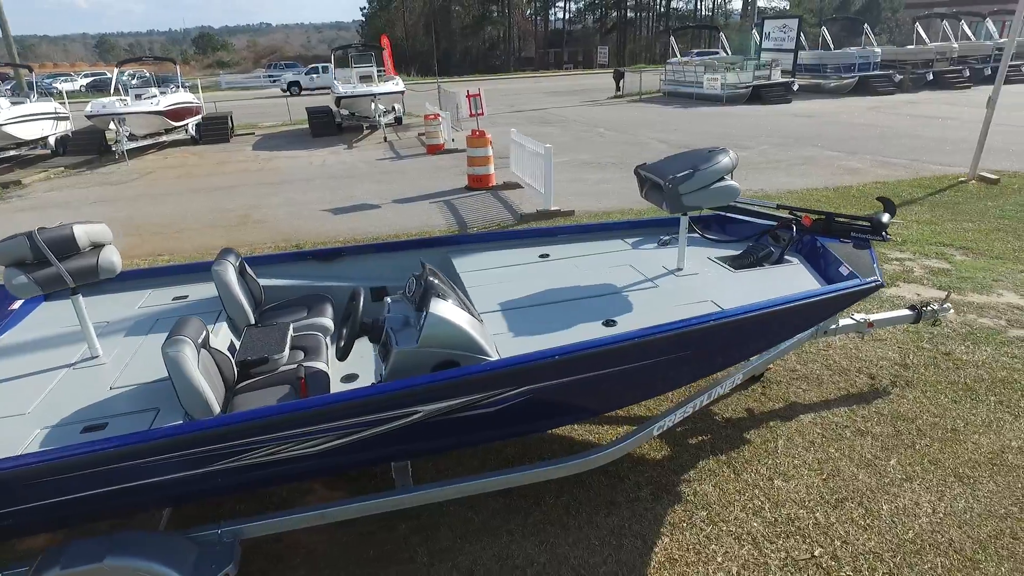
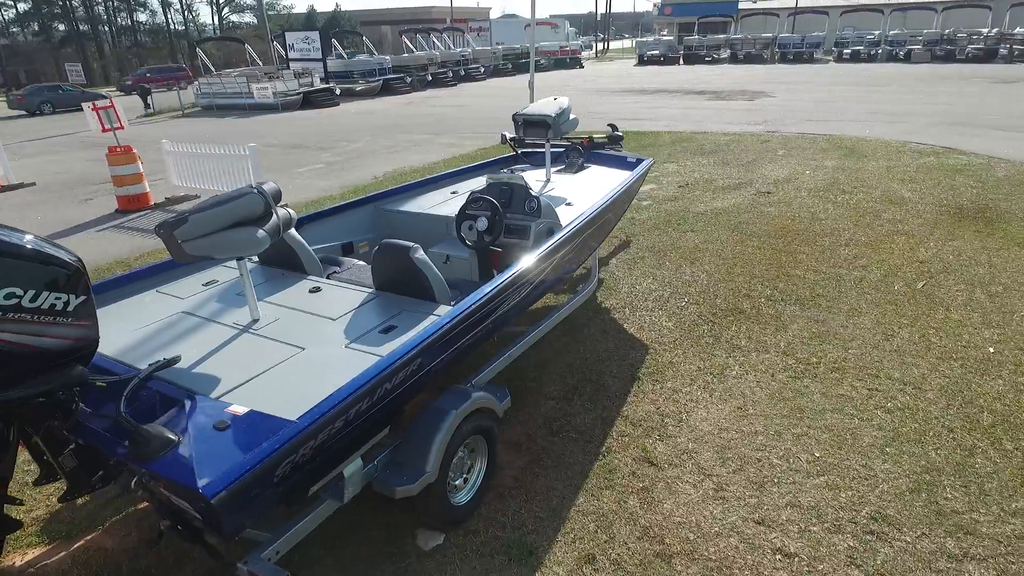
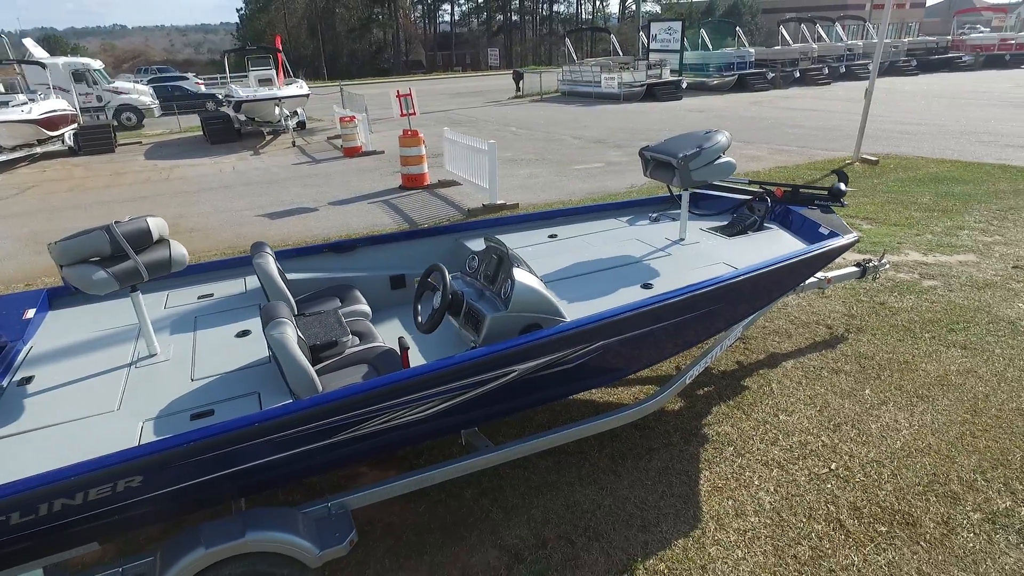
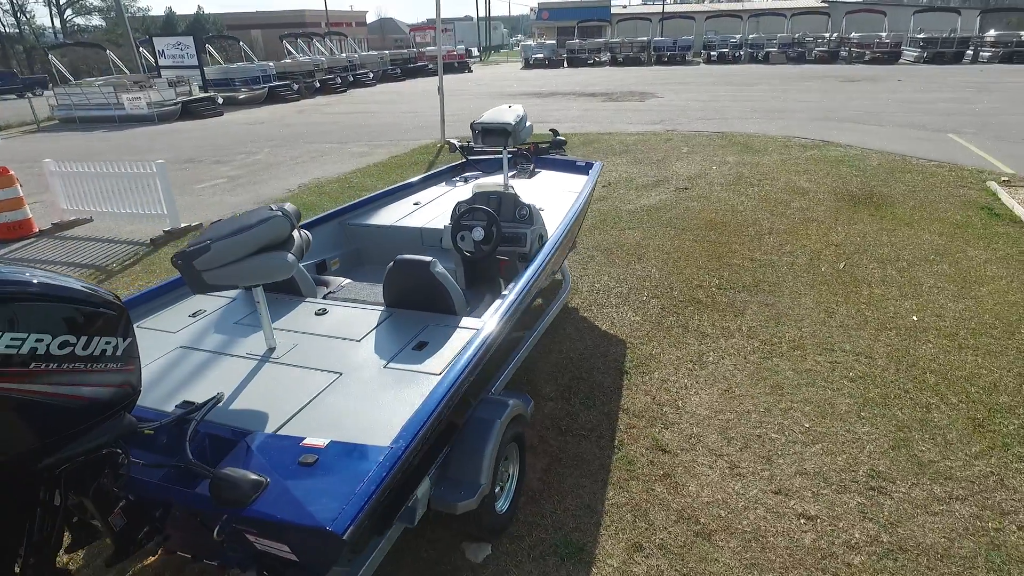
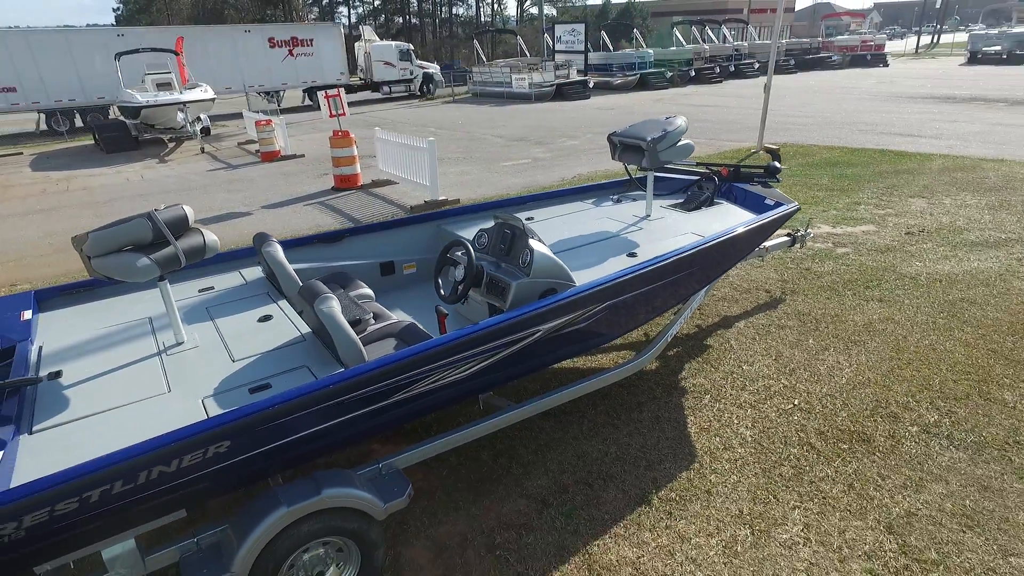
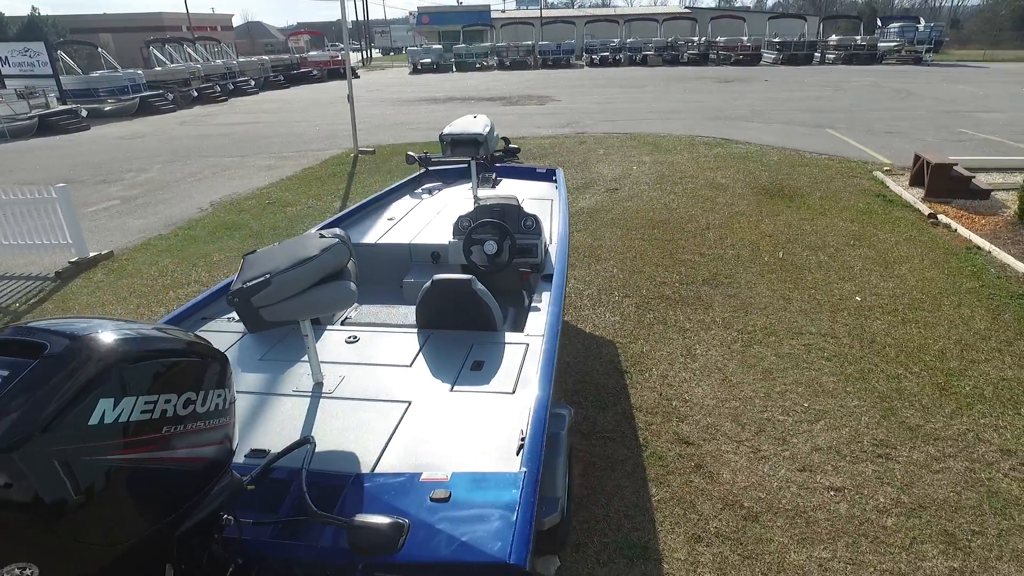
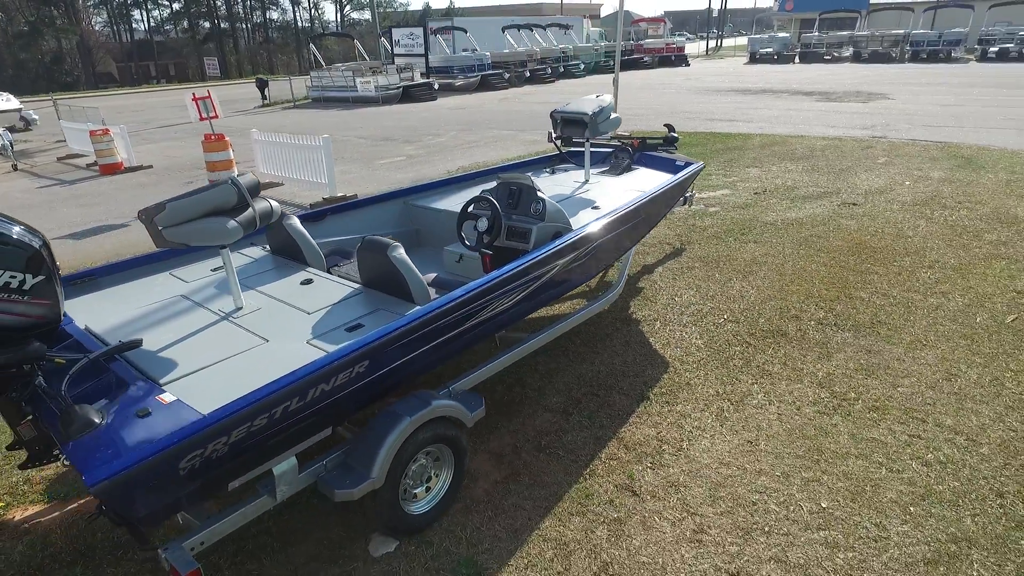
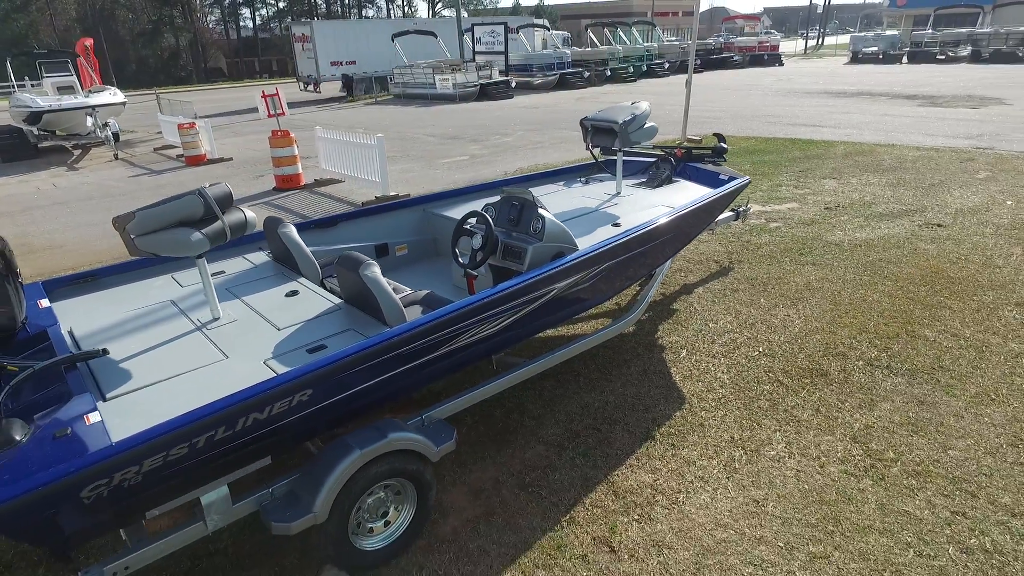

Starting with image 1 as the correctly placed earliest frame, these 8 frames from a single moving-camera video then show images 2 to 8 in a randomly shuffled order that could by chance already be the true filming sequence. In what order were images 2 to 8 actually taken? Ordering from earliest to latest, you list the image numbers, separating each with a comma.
3, 5, 8, 7, 2, 4, 6
